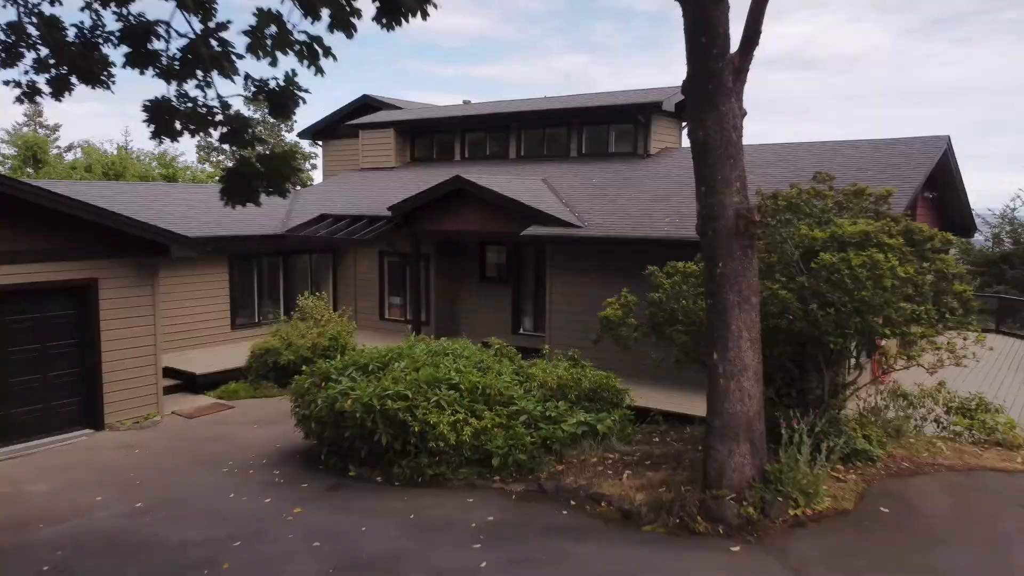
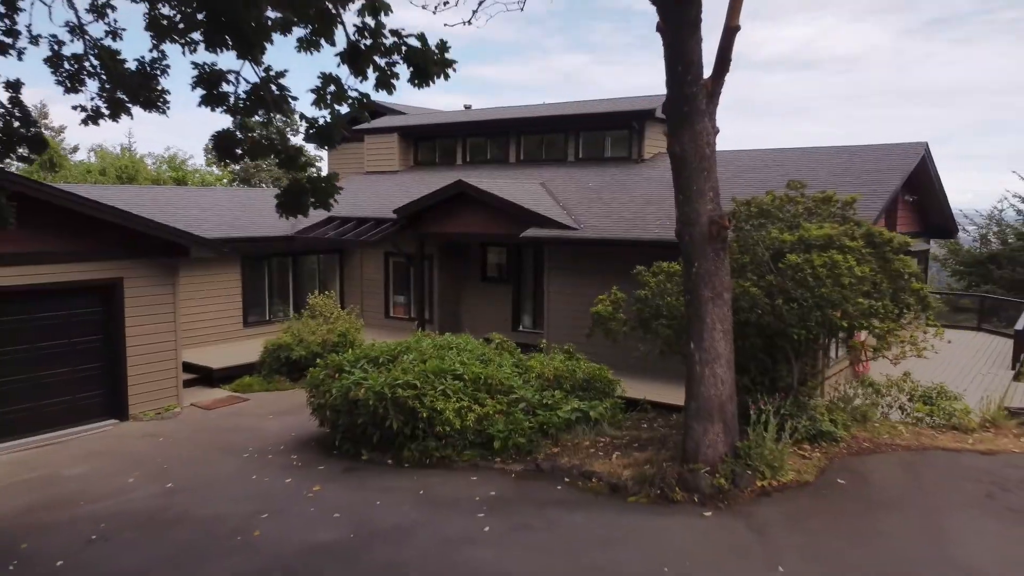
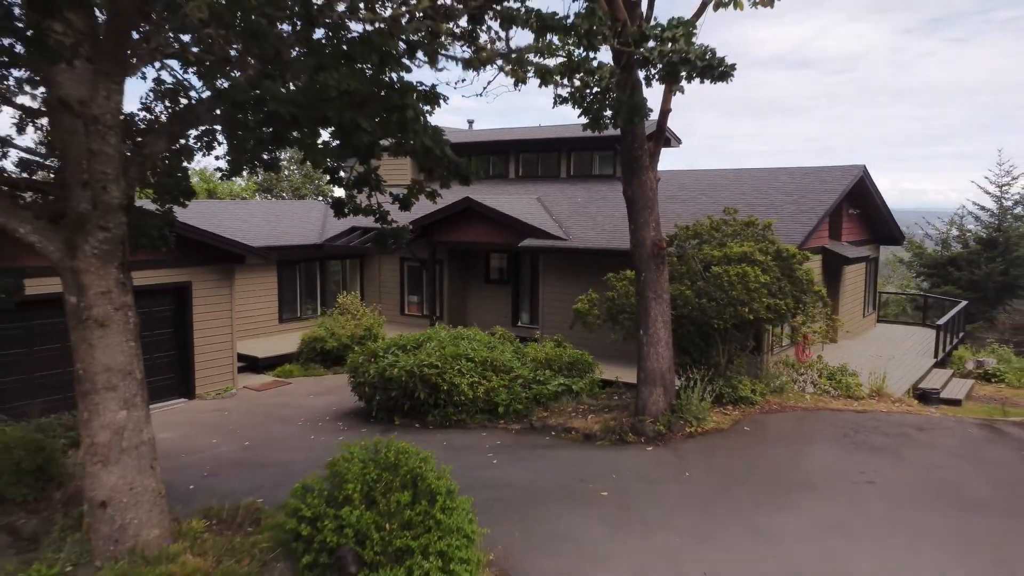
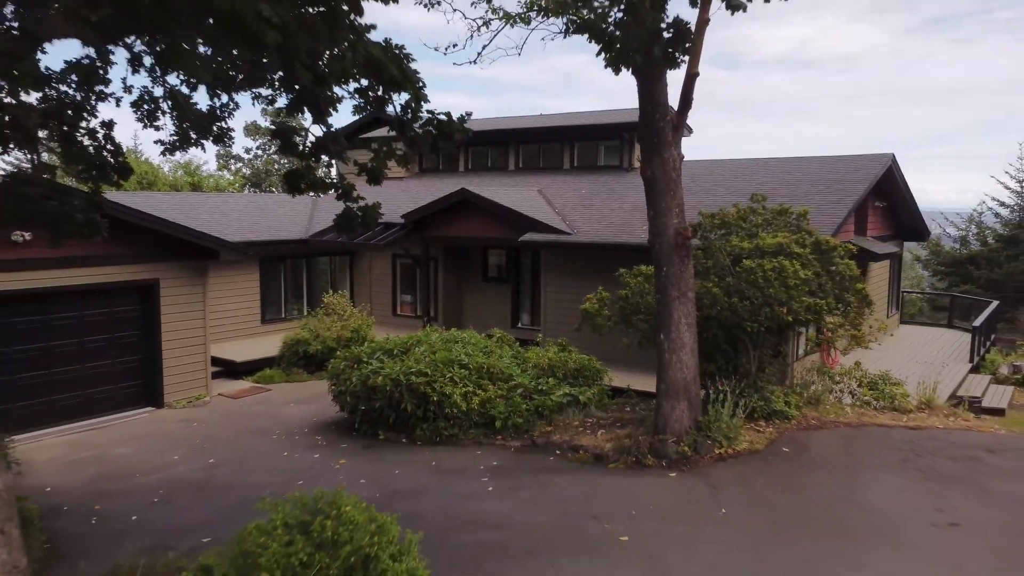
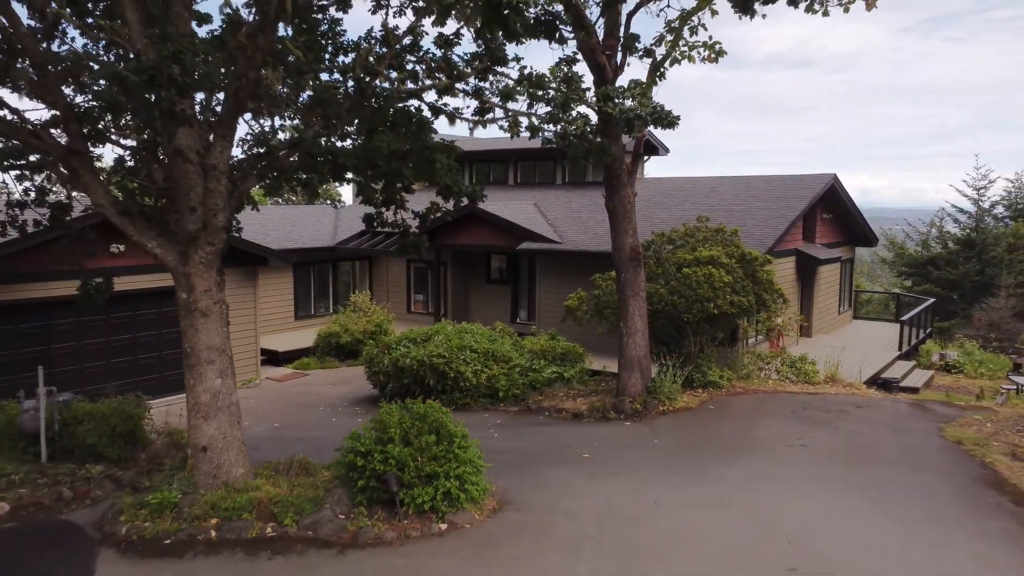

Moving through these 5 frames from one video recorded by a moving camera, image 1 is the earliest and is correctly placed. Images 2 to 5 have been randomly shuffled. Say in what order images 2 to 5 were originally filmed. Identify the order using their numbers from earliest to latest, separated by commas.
2, 4, 3, 5
